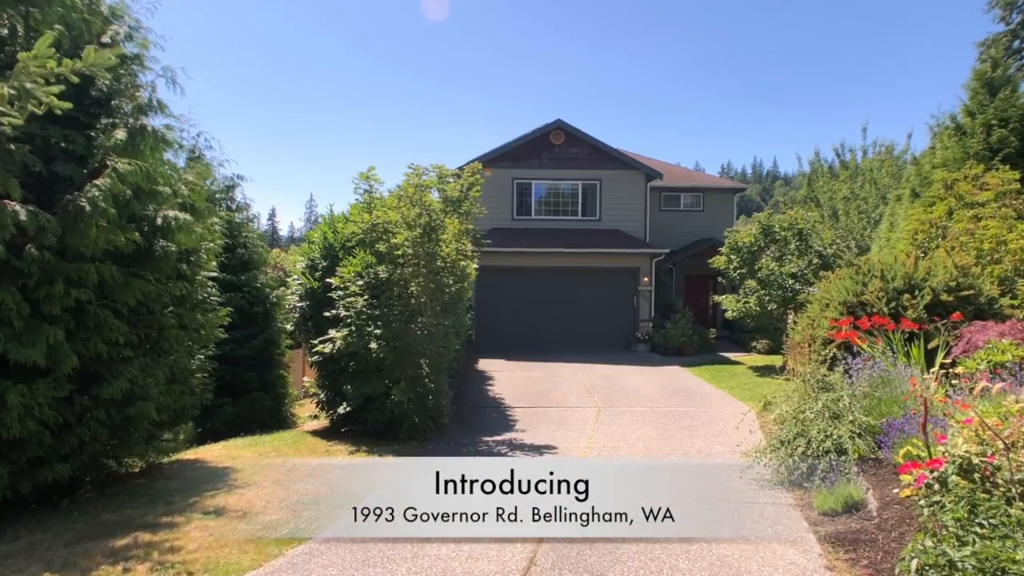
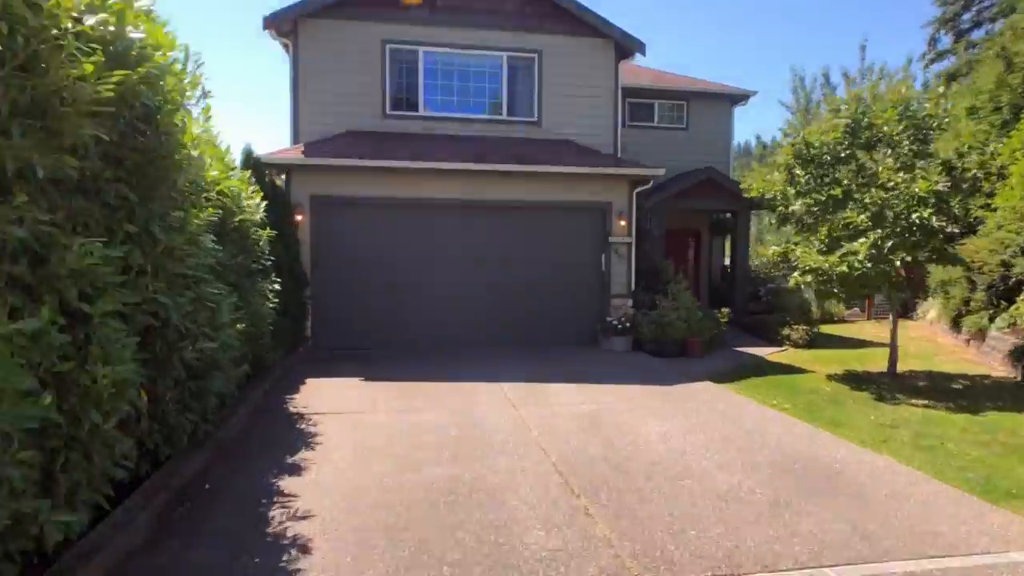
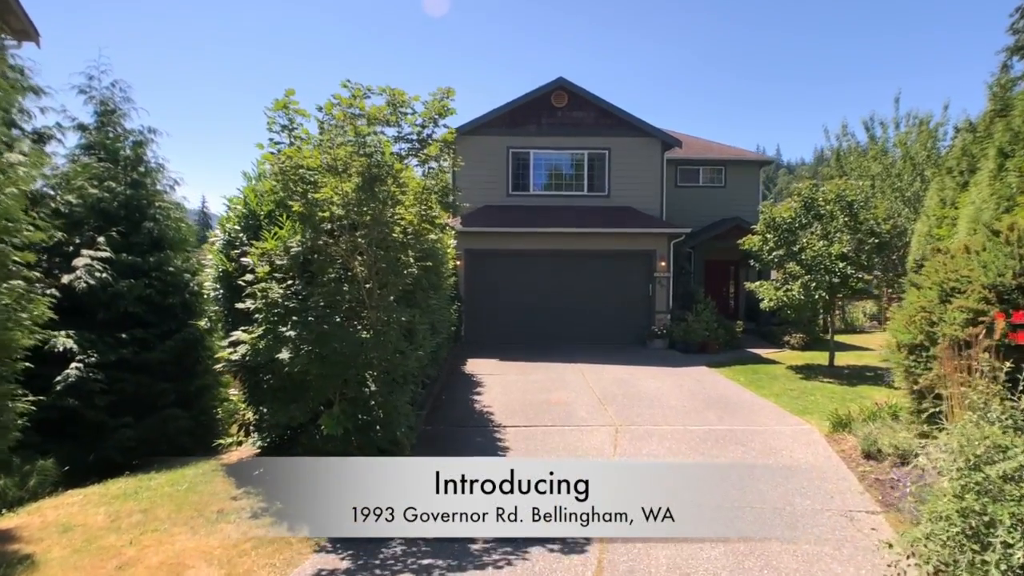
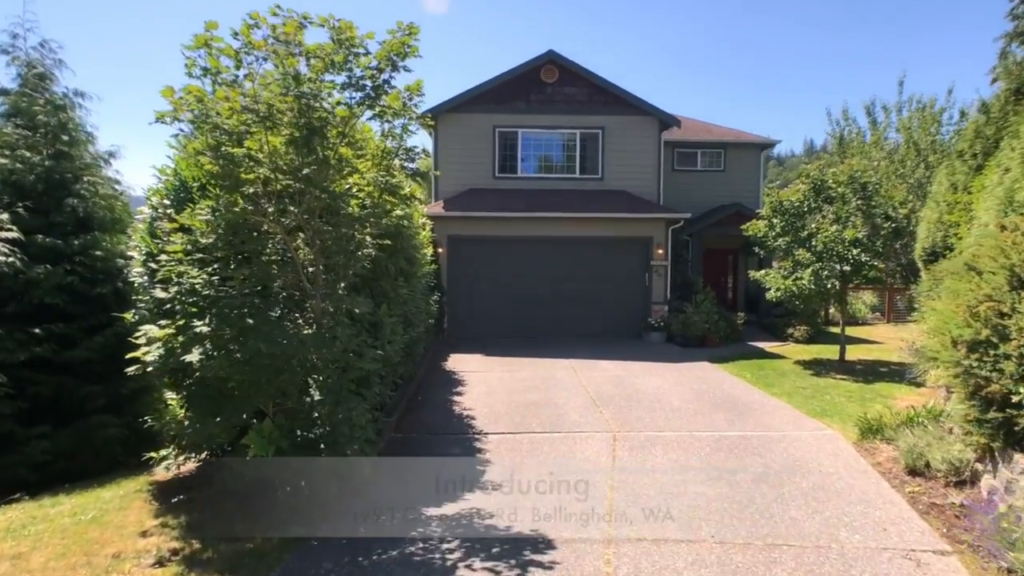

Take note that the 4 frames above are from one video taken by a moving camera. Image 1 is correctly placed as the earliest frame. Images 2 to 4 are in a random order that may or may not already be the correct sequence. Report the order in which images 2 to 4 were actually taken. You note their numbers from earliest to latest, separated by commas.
3, 4, 2
